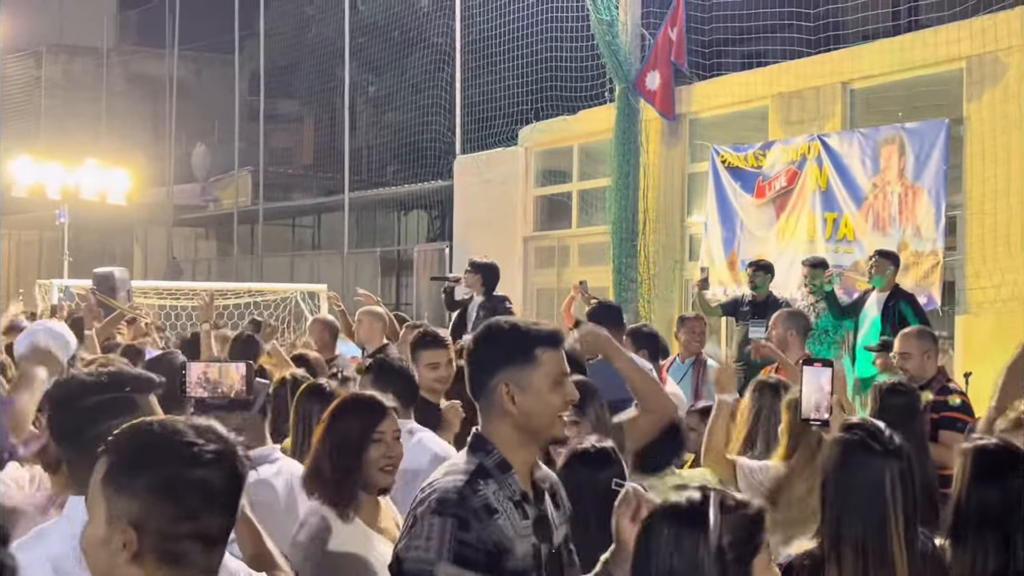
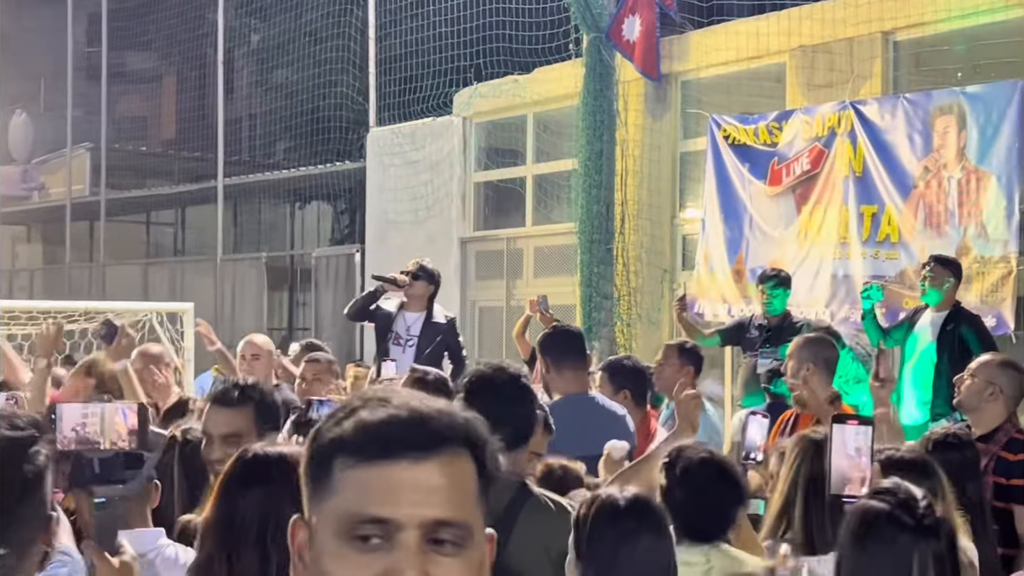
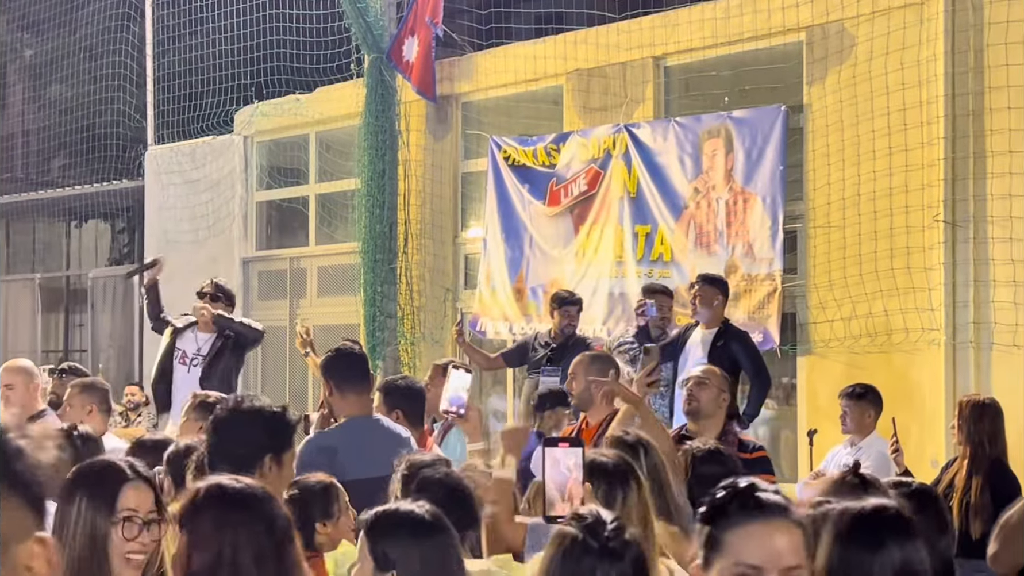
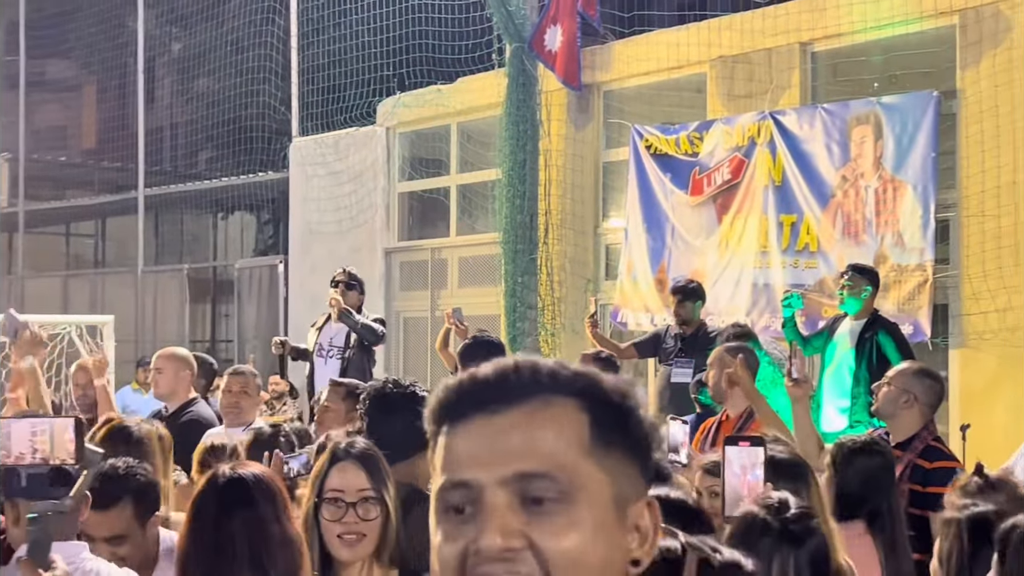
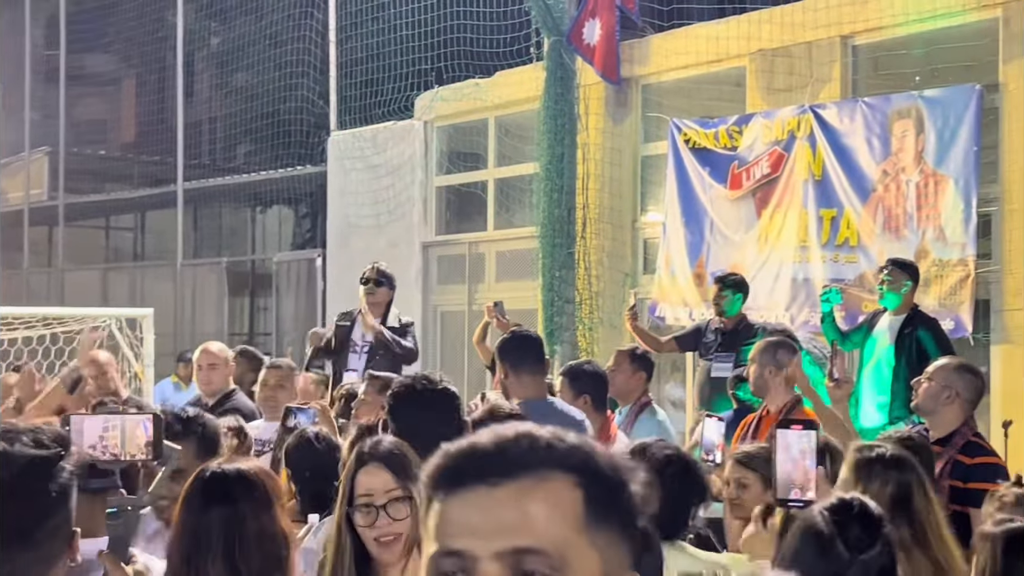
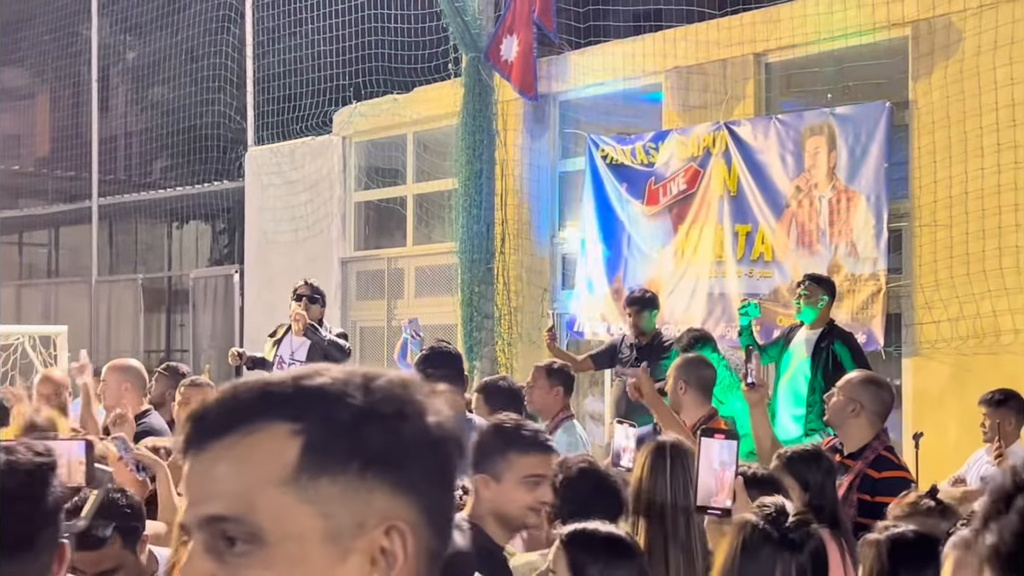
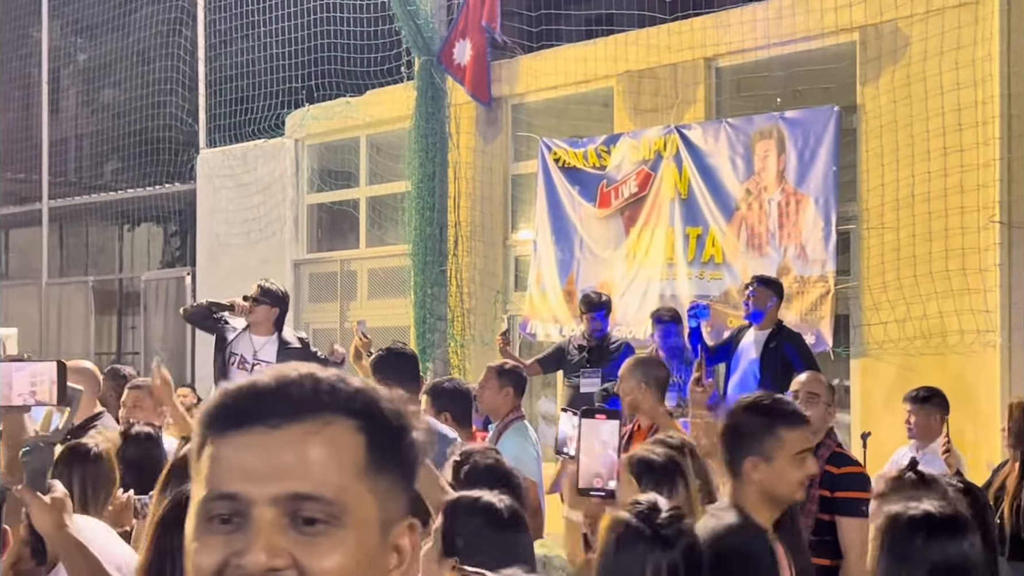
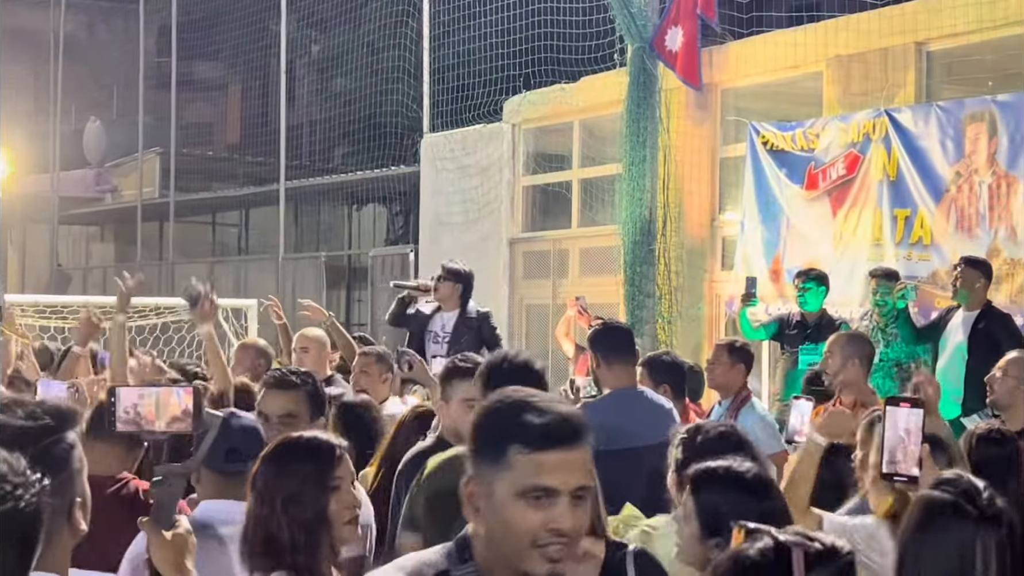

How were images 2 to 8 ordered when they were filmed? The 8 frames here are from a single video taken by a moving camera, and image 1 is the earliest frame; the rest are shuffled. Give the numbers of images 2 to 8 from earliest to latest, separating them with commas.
8, 2, 5, 4, 6, 7, 3
